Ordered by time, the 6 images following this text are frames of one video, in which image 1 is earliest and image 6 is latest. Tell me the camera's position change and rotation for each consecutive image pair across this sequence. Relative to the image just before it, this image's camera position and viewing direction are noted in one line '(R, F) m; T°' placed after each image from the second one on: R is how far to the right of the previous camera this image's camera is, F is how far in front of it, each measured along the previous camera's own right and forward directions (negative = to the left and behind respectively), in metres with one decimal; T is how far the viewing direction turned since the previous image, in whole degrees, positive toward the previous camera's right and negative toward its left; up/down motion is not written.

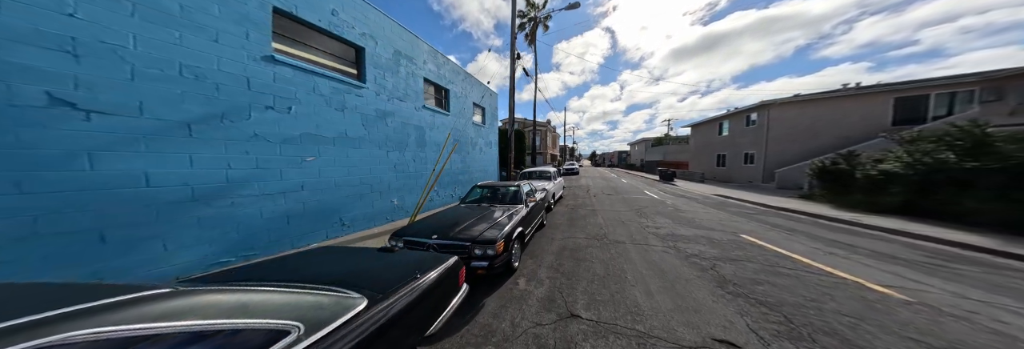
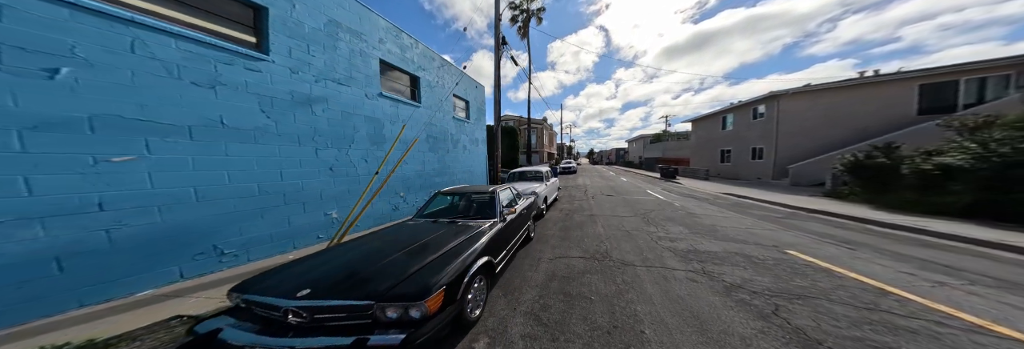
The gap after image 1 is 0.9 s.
(+0.6, +1.5) m; +1°
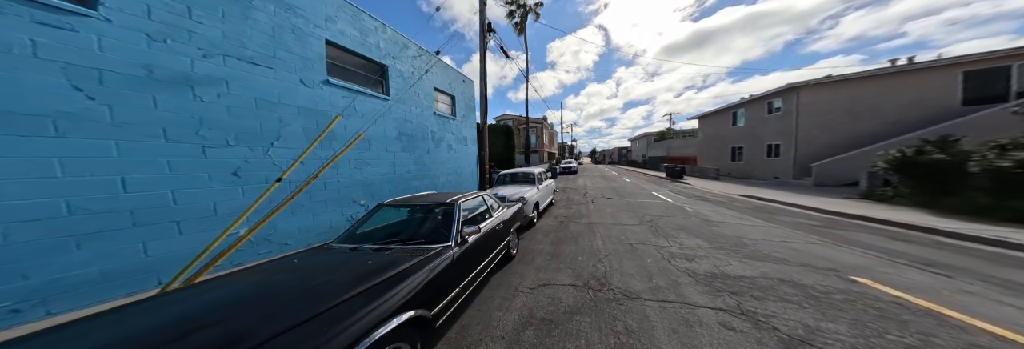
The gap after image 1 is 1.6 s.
(+0.6, +1.1) m; -1°
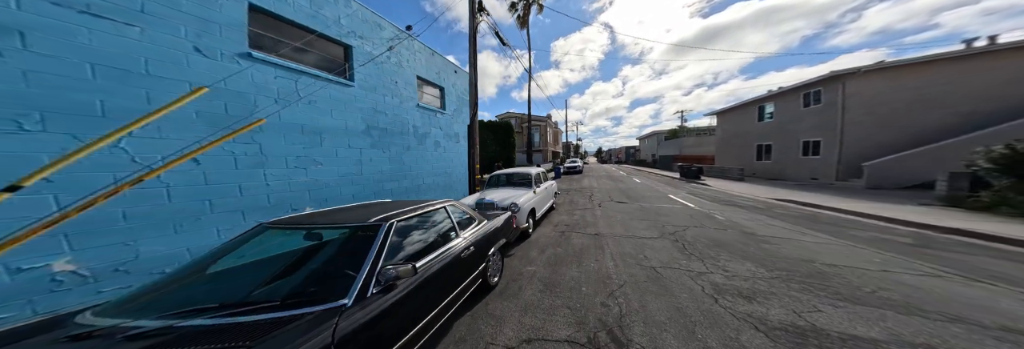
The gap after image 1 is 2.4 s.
(+0.4, +1.3) m; -1°
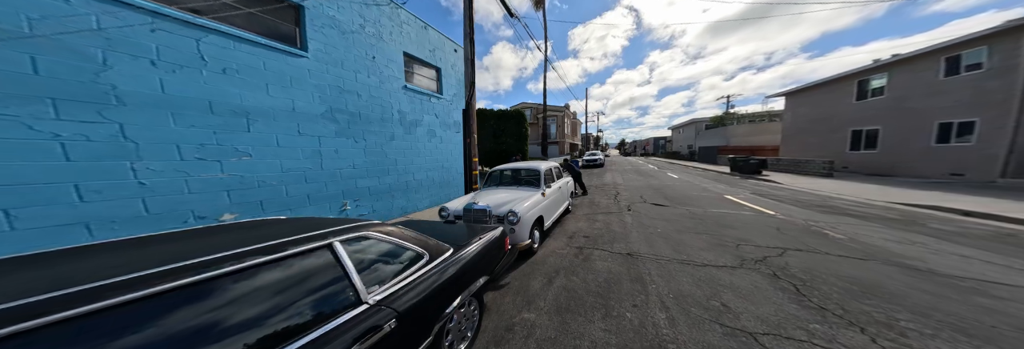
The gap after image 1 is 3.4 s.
(+0.4, +1.7) m; -5°
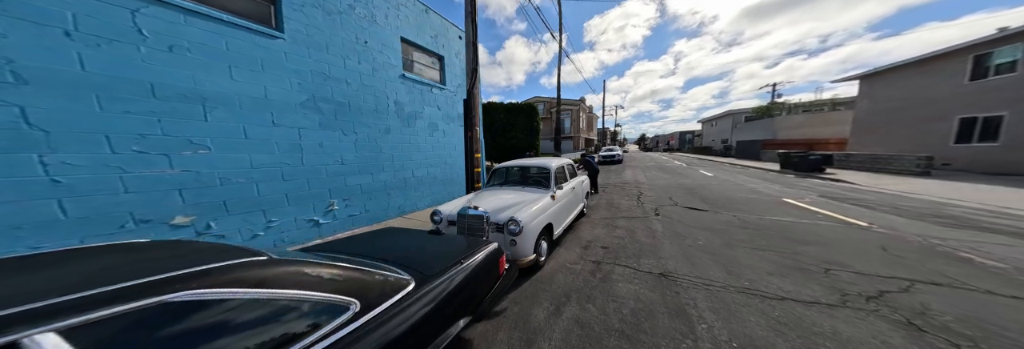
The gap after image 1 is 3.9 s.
(+0.2, +0.8) m; -4°
